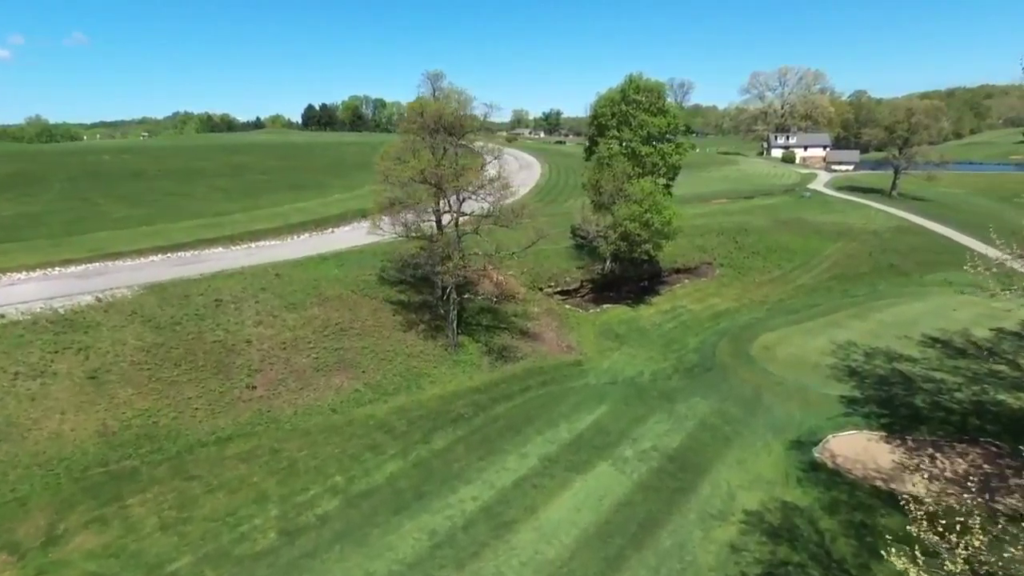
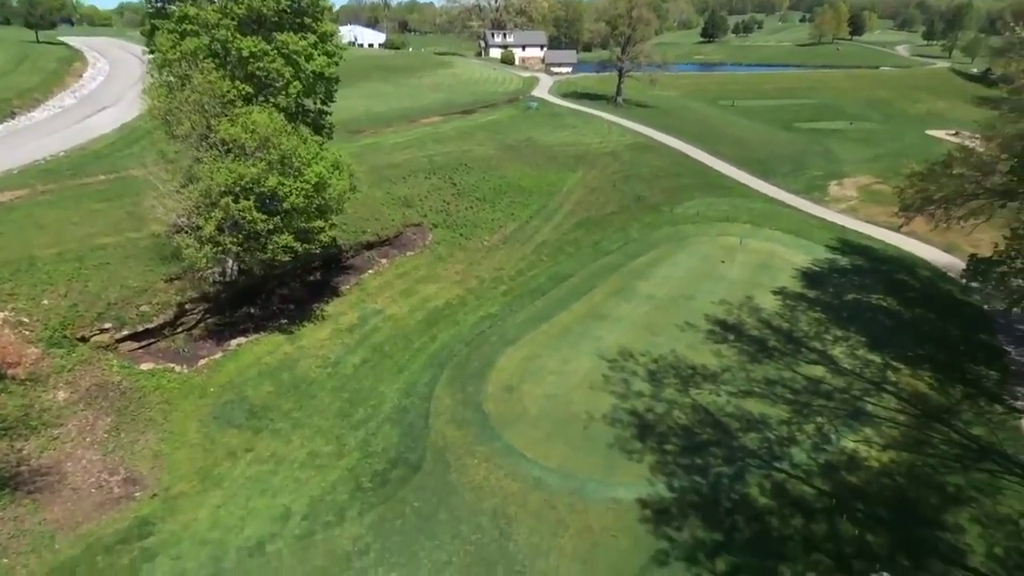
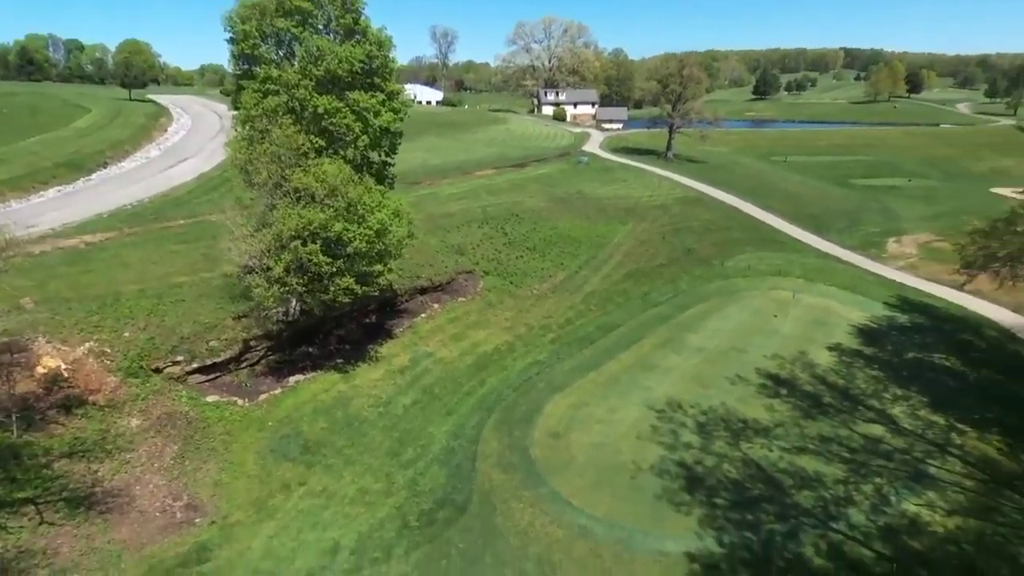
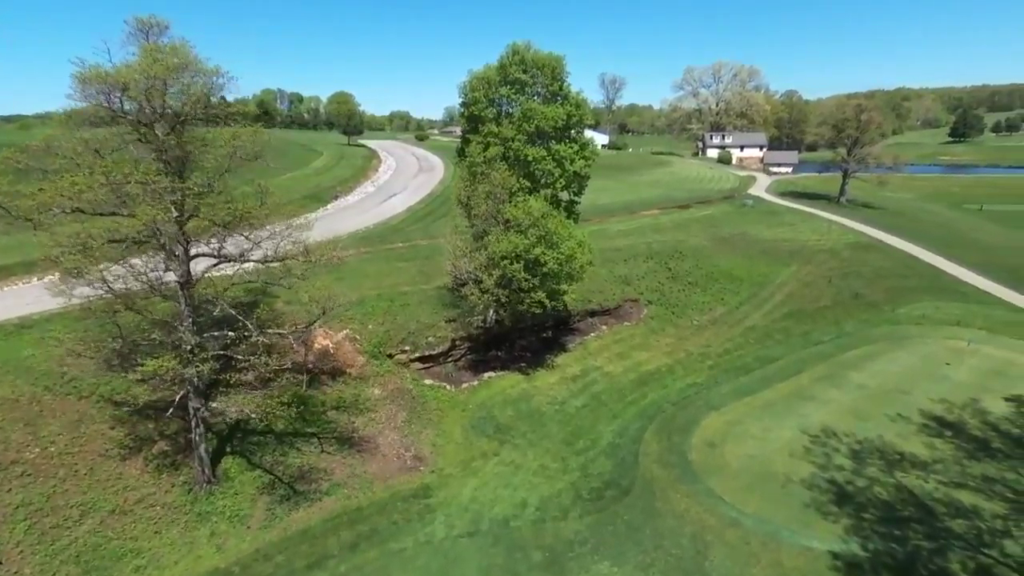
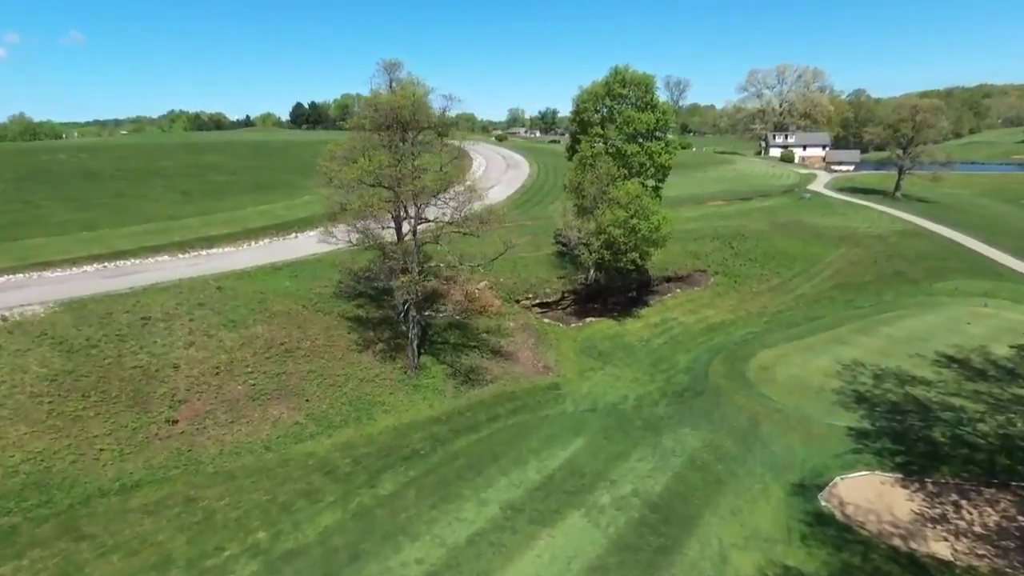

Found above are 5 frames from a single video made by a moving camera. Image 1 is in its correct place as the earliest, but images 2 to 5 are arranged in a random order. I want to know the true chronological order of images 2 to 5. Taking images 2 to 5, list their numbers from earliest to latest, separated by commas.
5, 4, 3, 2
